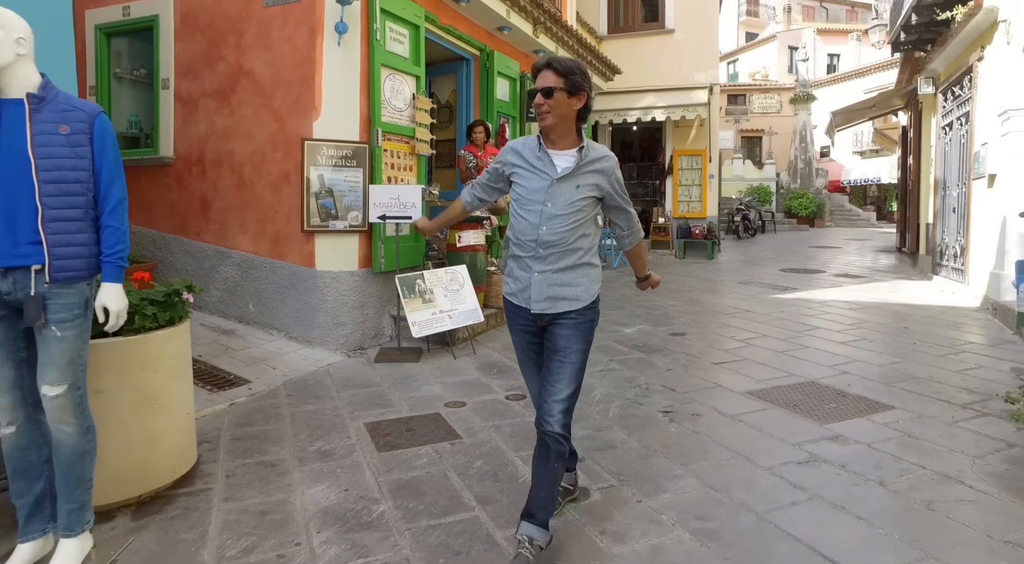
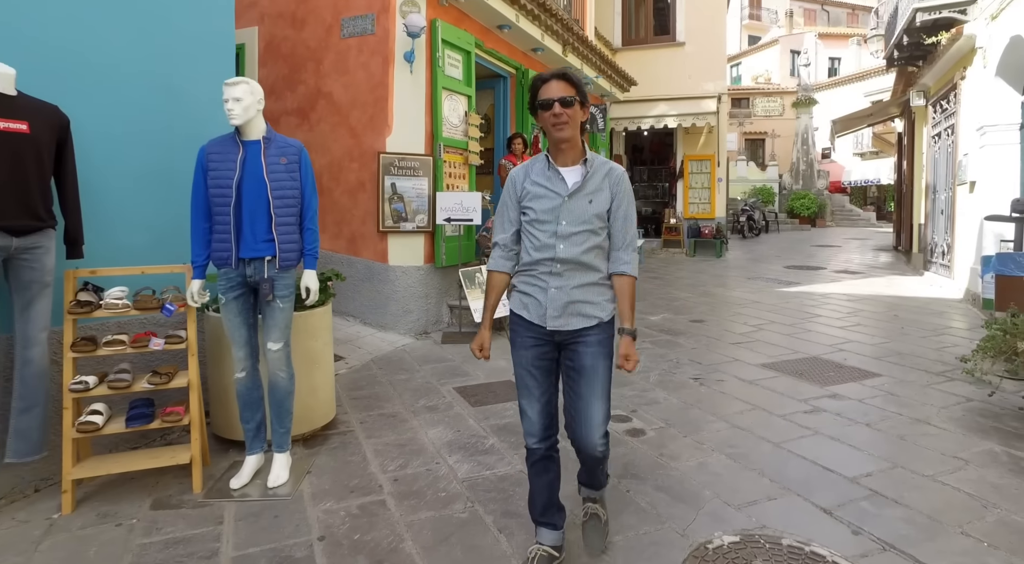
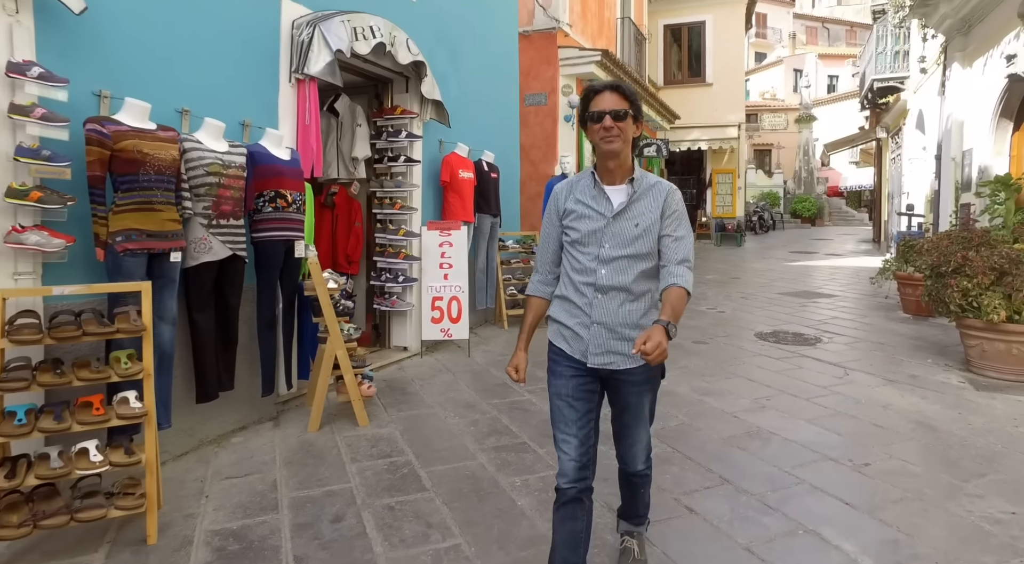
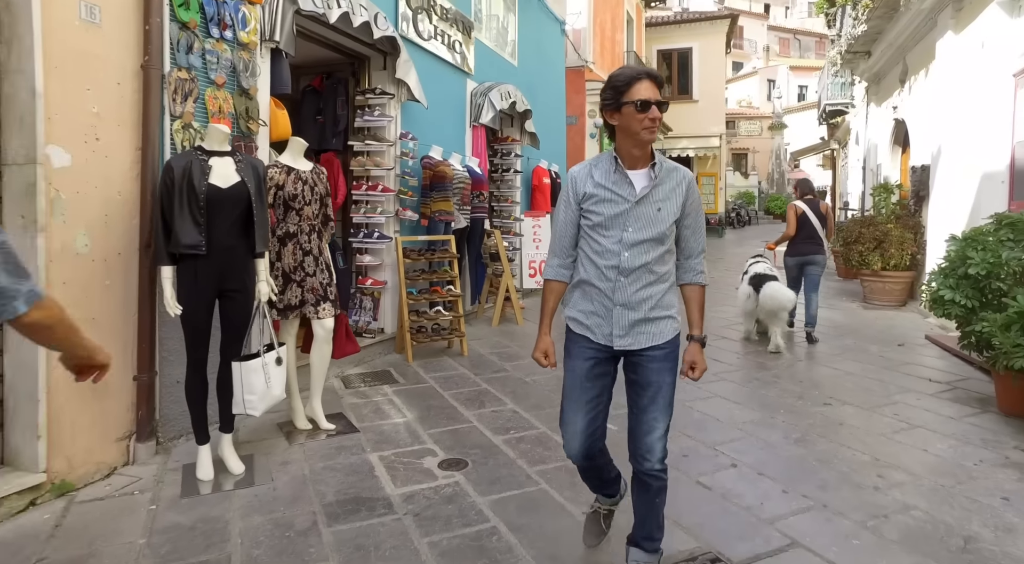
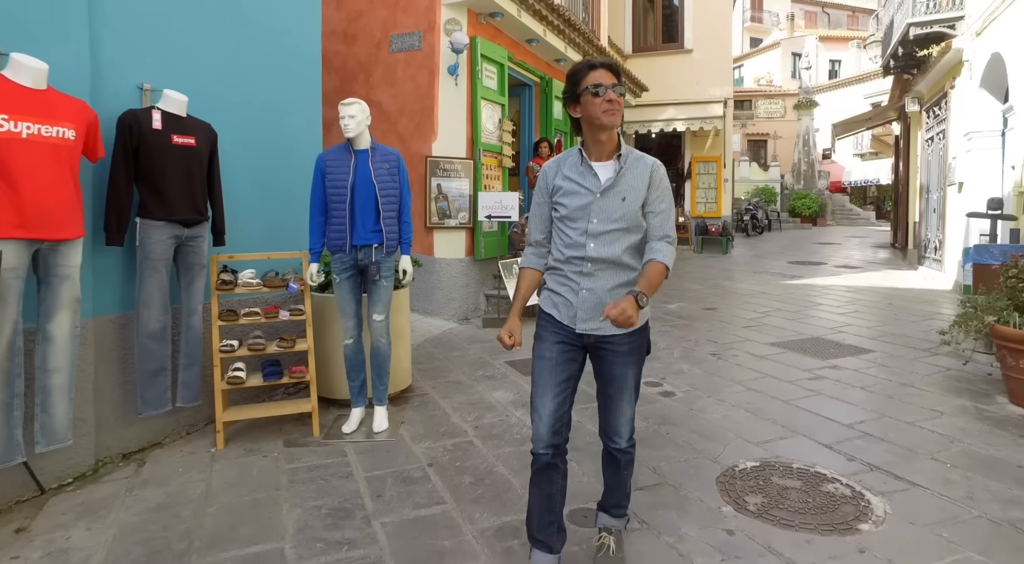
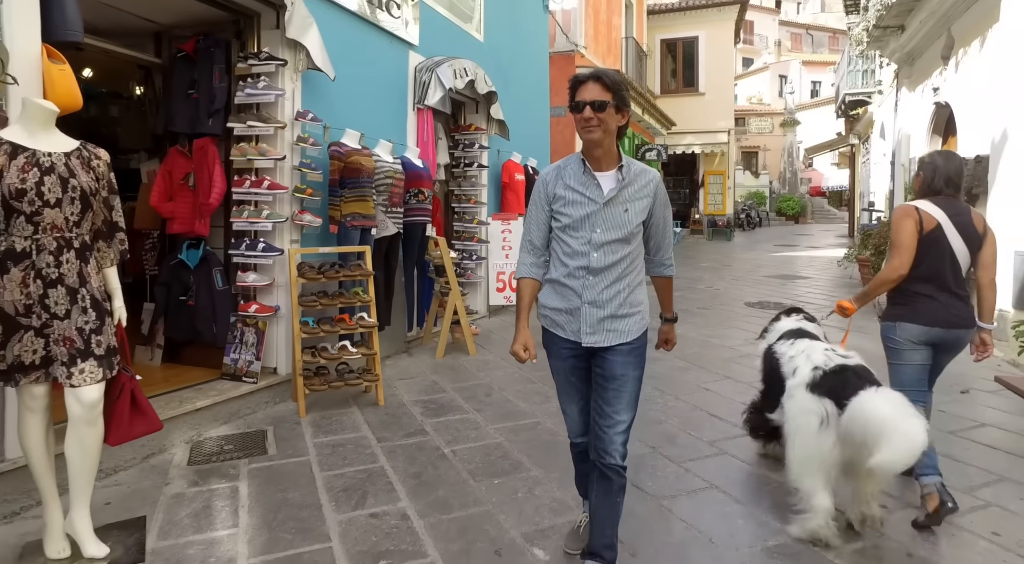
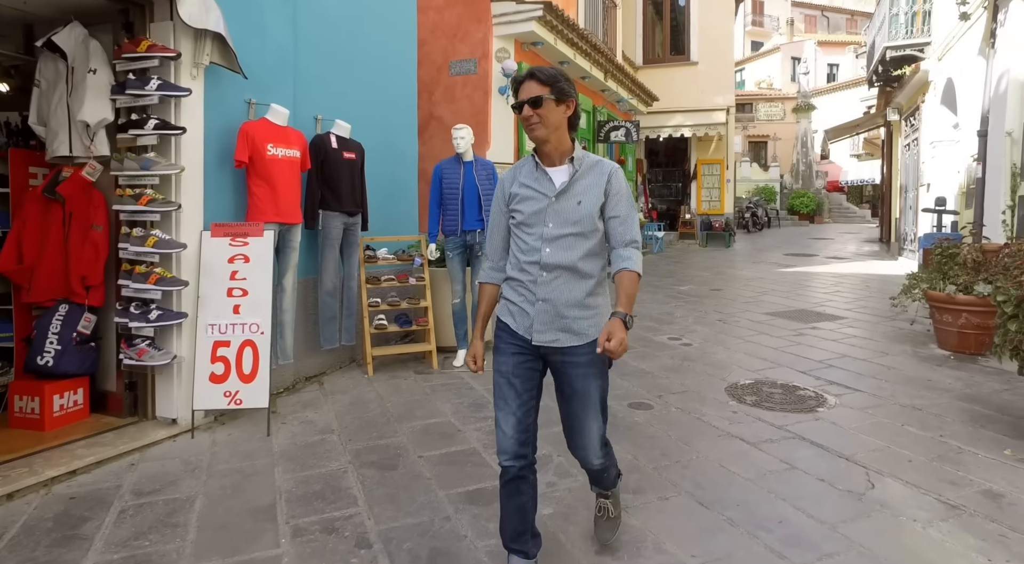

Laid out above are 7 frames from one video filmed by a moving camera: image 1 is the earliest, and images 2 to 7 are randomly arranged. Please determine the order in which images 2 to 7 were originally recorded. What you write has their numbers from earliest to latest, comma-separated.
2, 5, 7, 3, 6, 4
